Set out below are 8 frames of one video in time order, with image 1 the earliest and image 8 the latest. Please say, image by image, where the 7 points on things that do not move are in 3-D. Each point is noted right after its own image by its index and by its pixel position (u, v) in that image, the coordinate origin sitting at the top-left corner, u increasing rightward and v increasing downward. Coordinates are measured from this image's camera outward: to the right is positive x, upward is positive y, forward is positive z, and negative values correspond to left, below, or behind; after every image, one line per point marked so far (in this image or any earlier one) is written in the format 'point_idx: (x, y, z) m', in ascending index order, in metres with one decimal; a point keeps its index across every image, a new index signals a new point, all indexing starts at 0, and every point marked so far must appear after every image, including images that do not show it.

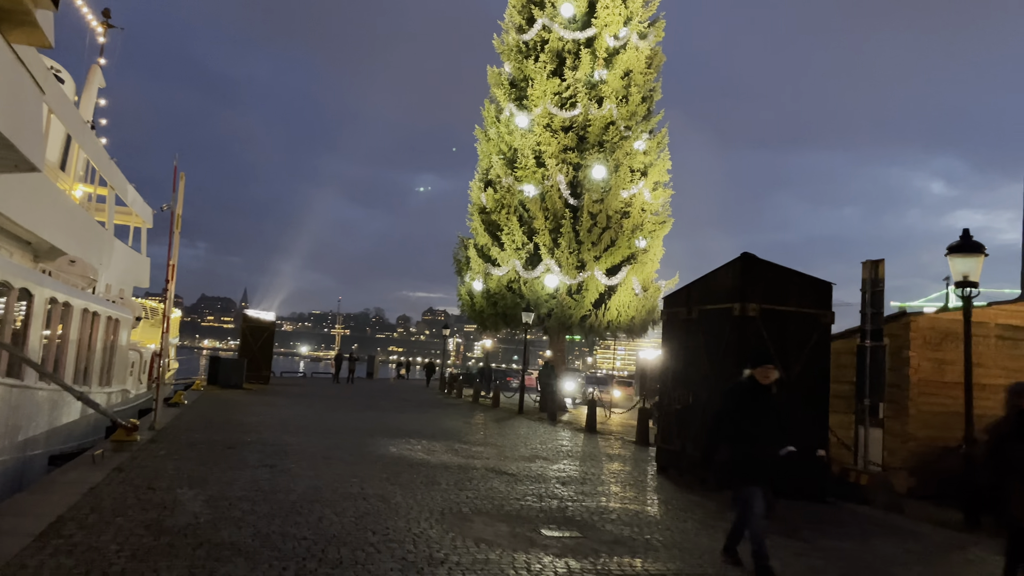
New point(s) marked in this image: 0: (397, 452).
0: (-1.7, -2.4, +11.9) m
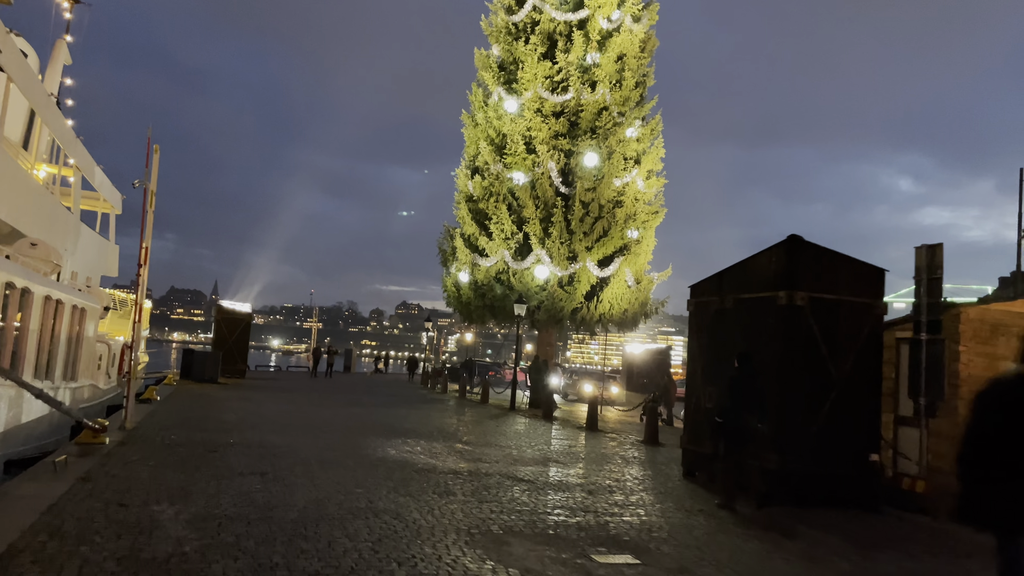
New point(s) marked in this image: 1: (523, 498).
0: (-1.6, -2.2, +10.8) m
1: (+0.1, -2.1, +8.0) m
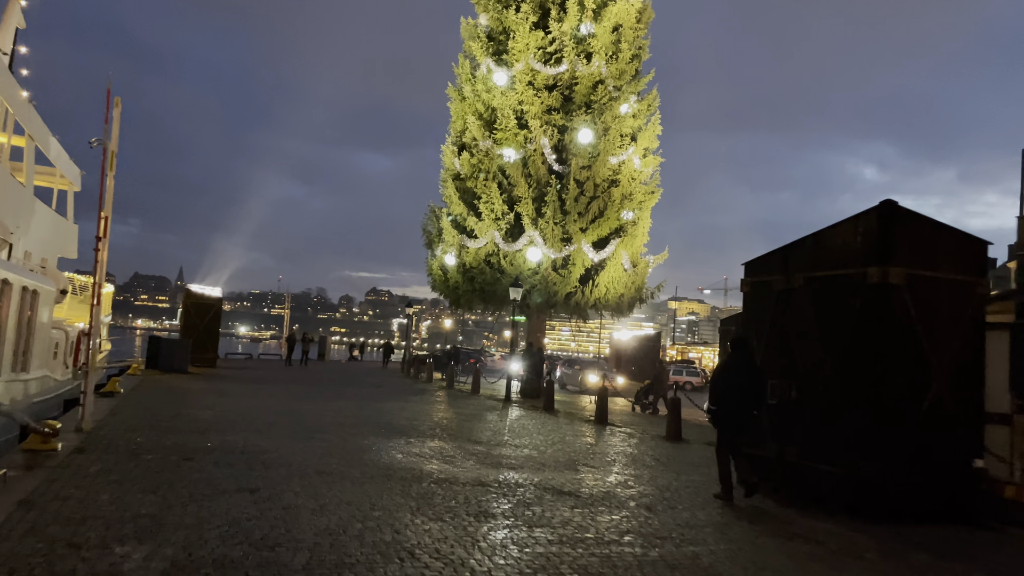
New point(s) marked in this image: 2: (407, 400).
0: (-1.2, -2.0, +9.2) m
1: (+0.5, -1.9, +6.5) m
2: (-2.6, -2.8, +20.0) m
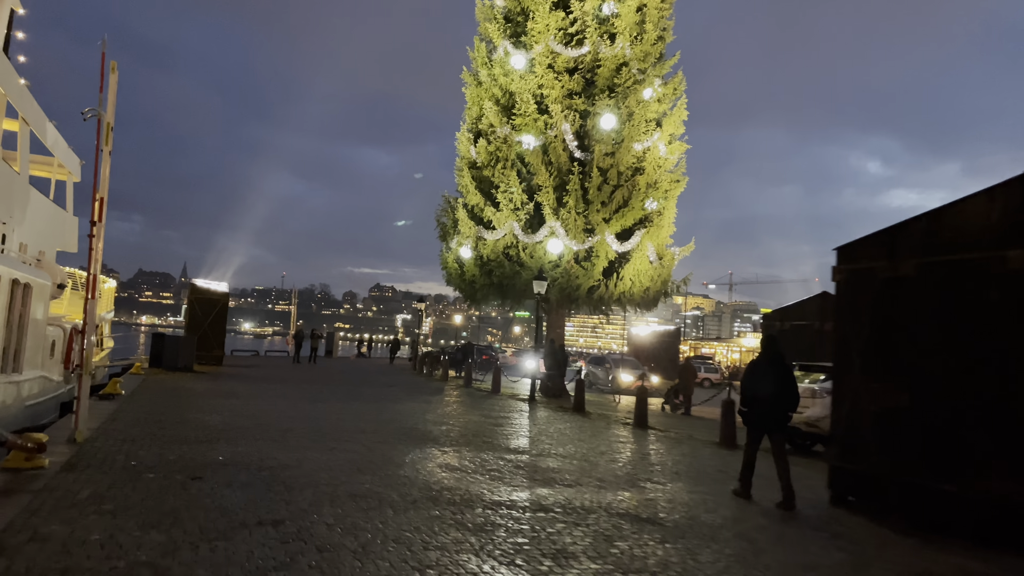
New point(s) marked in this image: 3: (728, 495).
0: (-0.7, -1.9, +8.0) m
1: (+1.1, -1.8, +5.3) m
2: (-2.0, -2.6, +18.8) m
3: (+2.3, -2.2, +8.4) m
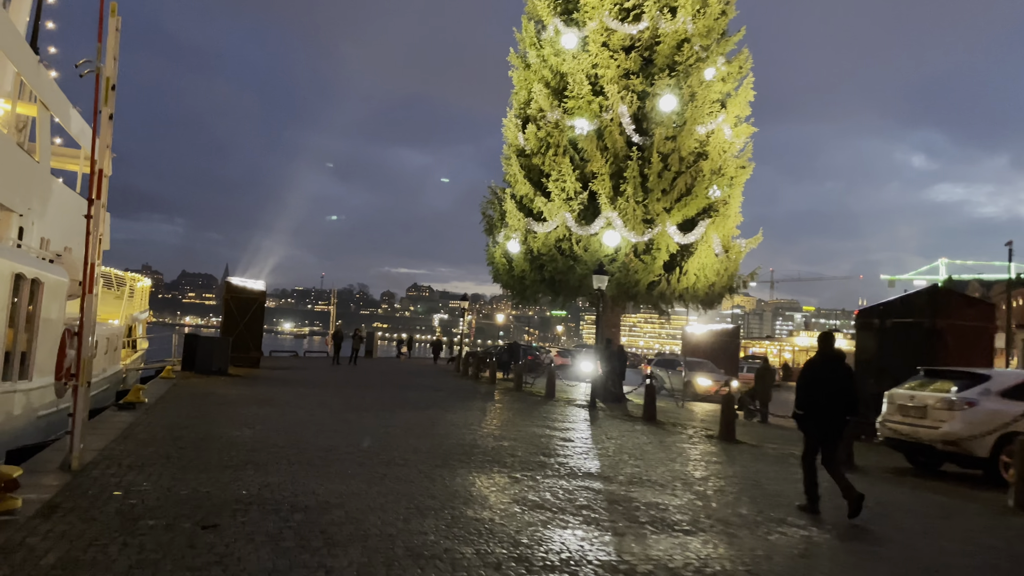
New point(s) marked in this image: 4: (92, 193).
0: (+0.1, -1.8, +6.3) m
1: (+1.7, -1.7, +3.5) m
2: (-0.7, -2.5, +17.0) m
3: (+3.1, -2.1, +6.5) m
4: (-3.8, +0.9, +7.3) m
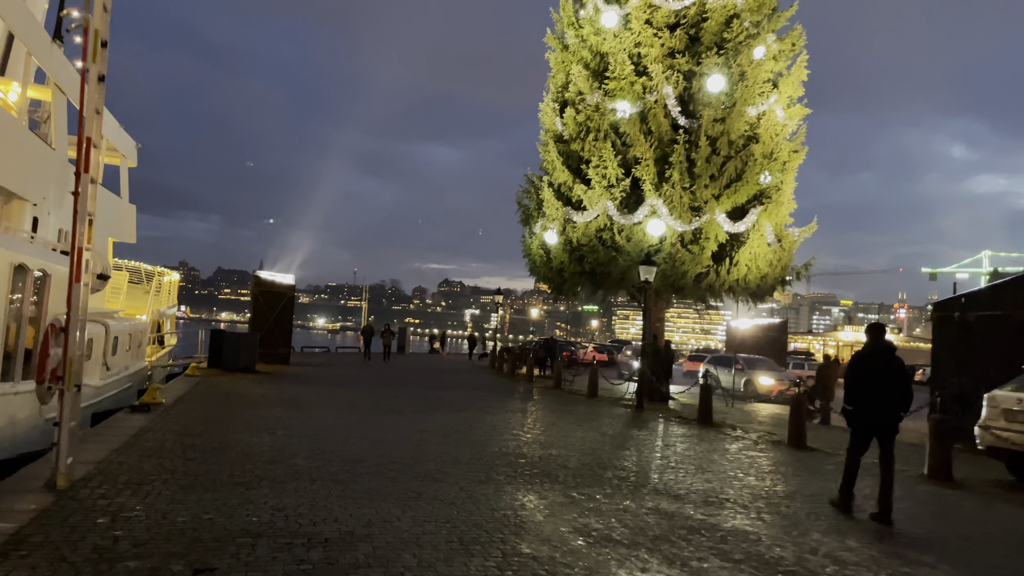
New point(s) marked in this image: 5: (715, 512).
0: (+0.5, -1.7, +5.1) m
1: (+2.0, -1.6, +2.2) m
2: (+0.1, -2.3, +15.9) m
3: (+3.5, -1.9, +5.2) m
4: (-3.4, +1.0, +6.3) m
5: (+1.7, -1.9, +6.7) m
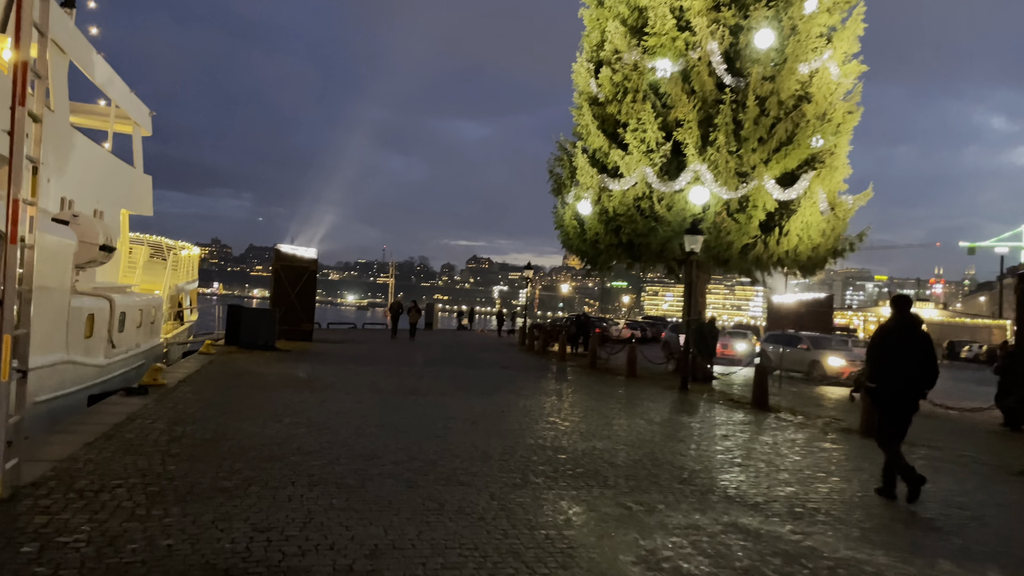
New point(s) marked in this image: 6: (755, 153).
0: (+0.8, -1.5, +3.8) m
1: (+2.2, -1.5, +0.9) m
2: (+0.7, -1.8, +14.6) m
3: (+3.7, -1.7, +3.8) m
4: (-3.1, +1.2, +5.1) m
5: (+2.0, -1.6, +5.4) m
6: (+6.0, +3.3, +19.9) m
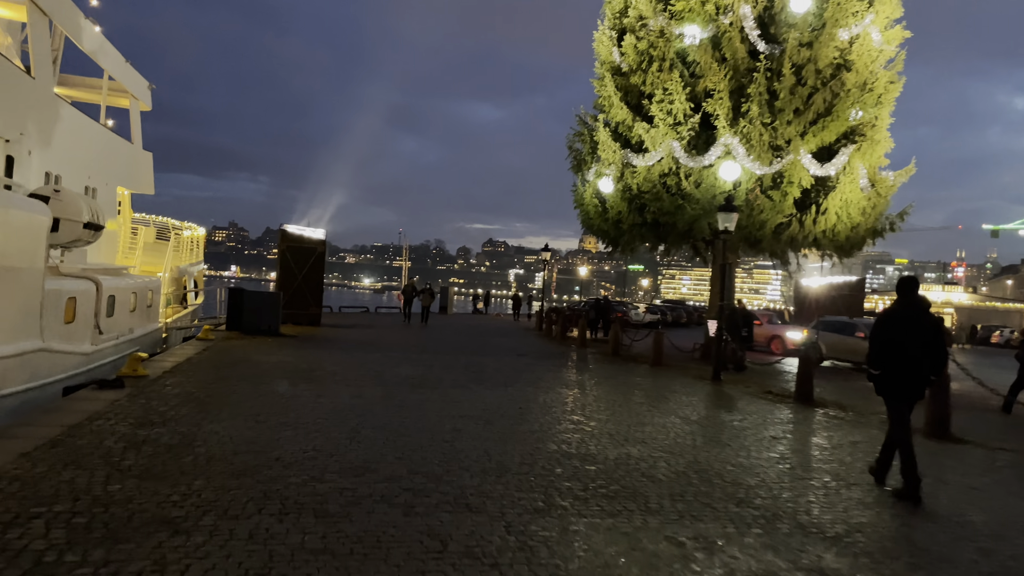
0: (+0.8, -1.4, +2.6) m
1: (+2.2, -1.5, -0.3) m
2: (+1.0, -1.5, +13.4) m
3: (+3.8, -1.6, +2.6) m
4: (-3.0, +1.3, +3.9) m
5: (+2.1, -1.5, +4.2) m
6: (+6.4, +3.7, +18.5) m
